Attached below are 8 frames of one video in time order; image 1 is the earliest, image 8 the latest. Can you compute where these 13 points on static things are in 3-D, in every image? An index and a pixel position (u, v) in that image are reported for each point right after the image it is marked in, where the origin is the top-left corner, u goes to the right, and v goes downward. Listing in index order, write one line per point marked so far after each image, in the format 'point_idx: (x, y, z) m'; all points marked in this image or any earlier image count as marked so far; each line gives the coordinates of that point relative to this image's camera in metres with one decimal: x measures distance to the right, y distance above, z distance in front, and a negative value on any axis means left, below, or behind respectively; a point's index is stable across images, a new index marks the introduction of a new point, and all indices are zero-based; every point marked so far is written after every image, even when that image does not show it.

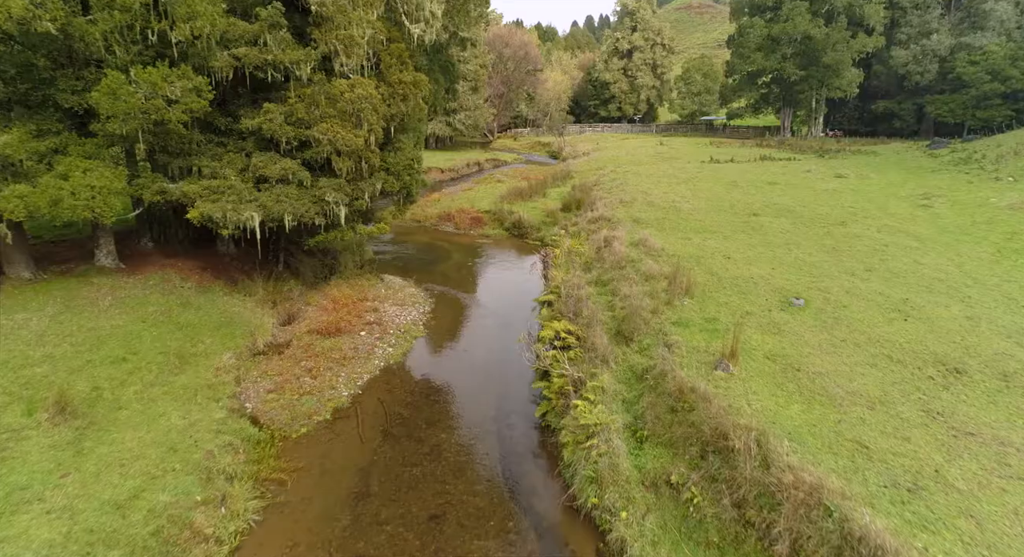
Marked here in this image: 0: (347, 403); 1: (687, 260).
0: (-4.3, -3.2, +13.0) m
1: (+6.1, +0.5, +17.7) m
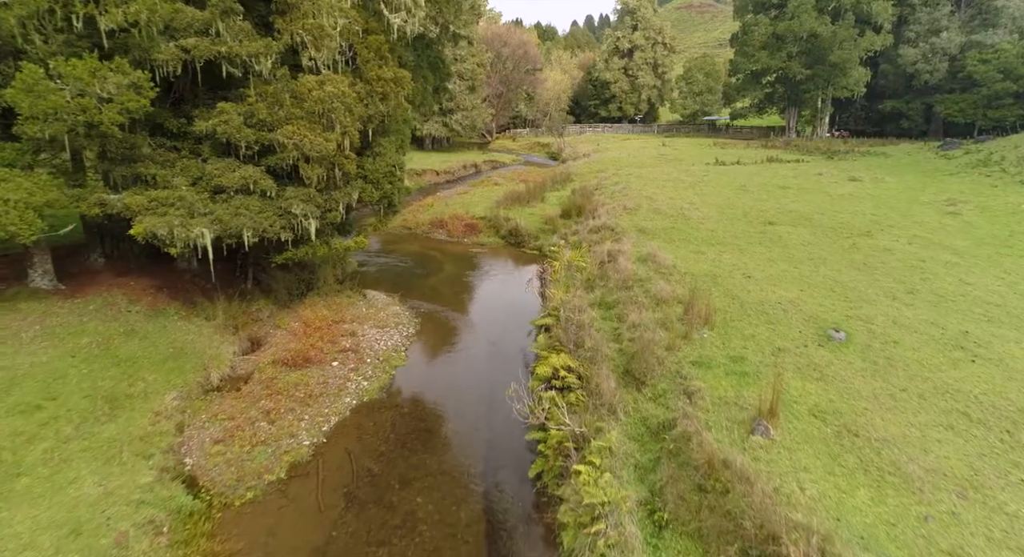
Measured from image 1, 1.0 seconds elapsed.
0: (-4.5, -3.9, +11.0) m
1: (+5.9, -0.2, +15.7) m
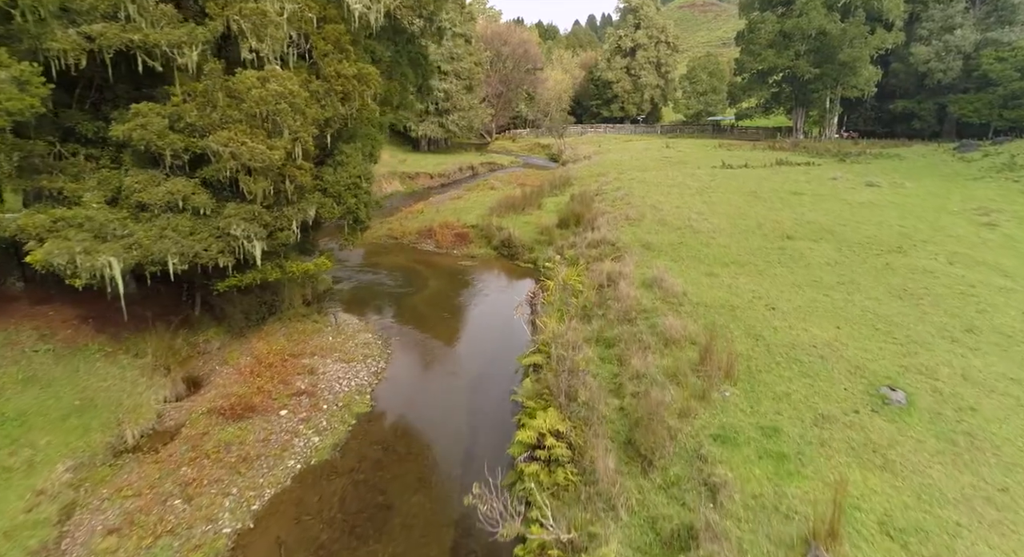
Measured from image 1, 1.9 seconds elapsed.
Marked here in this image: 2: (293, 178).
0: (-5.0, -4.7, +8.7) m
1: (+5.4, -1.0, +13.4) m
2: (-5.4, +2.5, +12.1) m
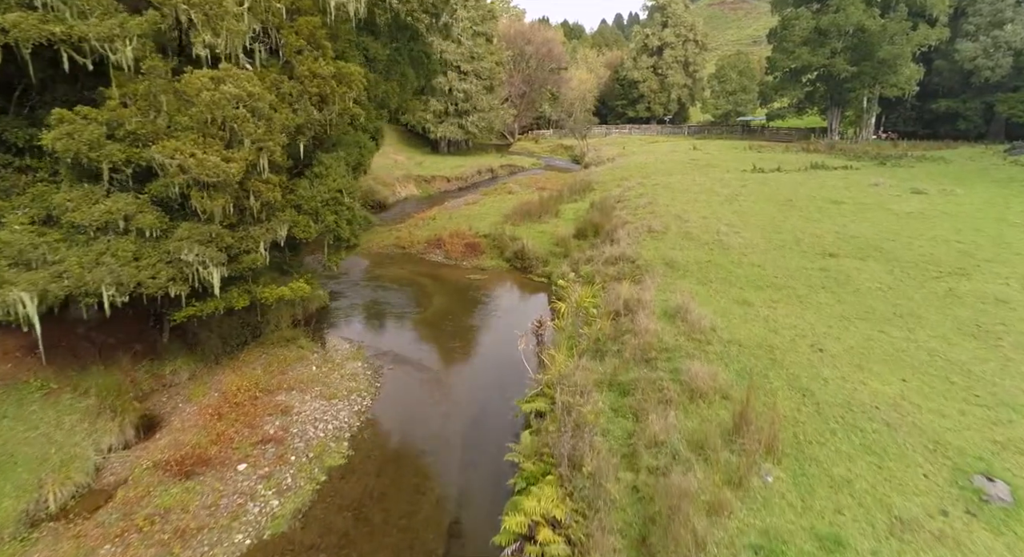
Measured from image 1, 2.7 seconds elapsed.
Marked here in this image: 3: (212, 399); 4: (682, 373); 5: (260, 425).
0: (-5.3, -5.4, +7.1) m
1: (+5.4, -1.8, +11.3) m
2: (-5.4, +1.8, +10.5) m
3: (-7.3, -2.9, +12.0) m
4: (+3.7, -2.1, +10.9) m
5: (-5.7, -3.4, +11.3) m
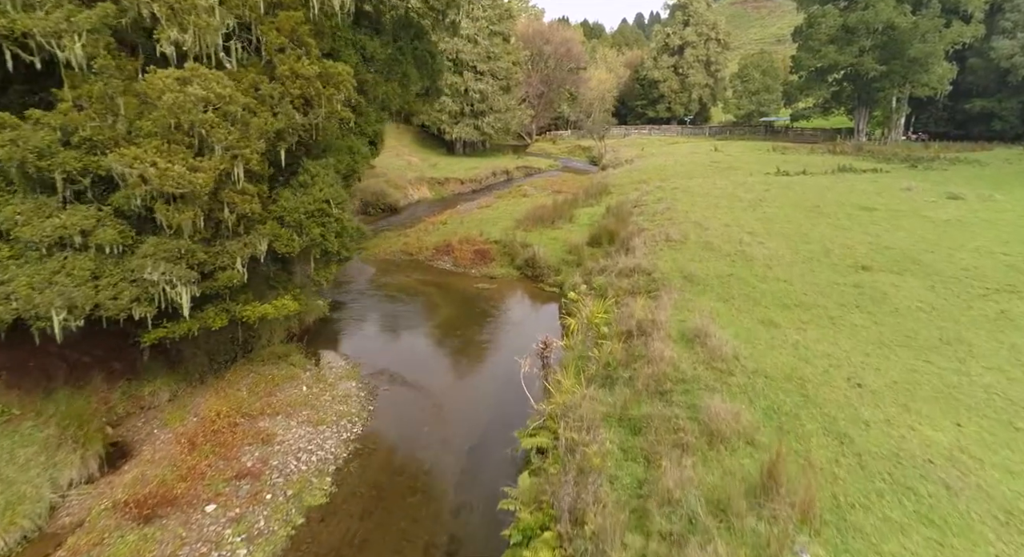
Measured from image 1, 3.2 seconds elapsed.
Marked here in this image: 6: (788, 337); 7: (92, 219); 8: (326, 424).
0: (-5.4, -5.8, +6.2) m
1: (+5.4, -2.4, +10.1) m
2: (-5.4, +1.4, +9.6) m
3: (-7.3, -3.3, +11.2) m
4: (+3.7, -2.5, +9.7) m
5: (-5.8, -3.7, +10.4) m
6: (+7.2, -1.5, +13.0) m
7: (-7.1, +1.0, +8.5) m
8: (-4.5, -3.5, +12.2) m
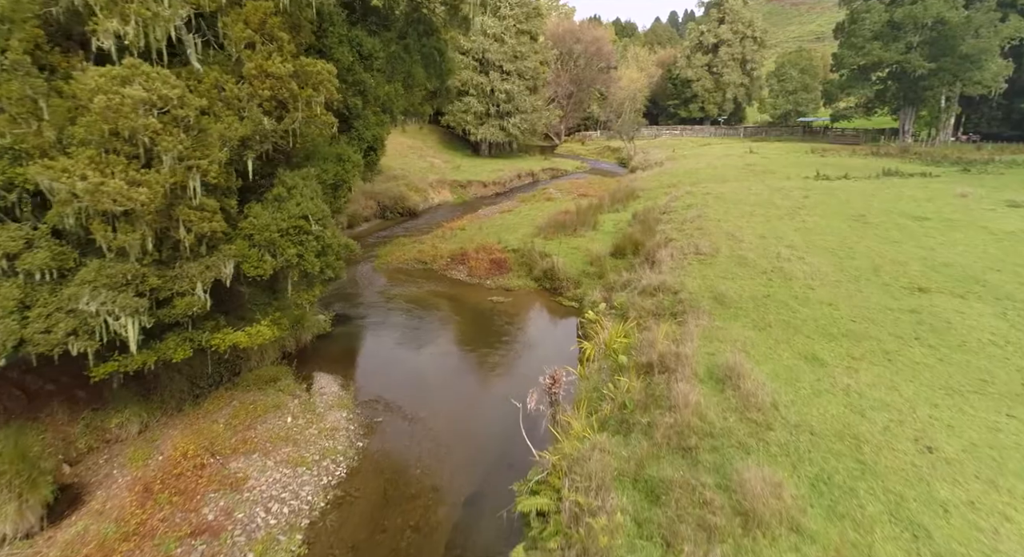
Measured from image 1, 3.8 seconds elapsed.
0: (-5.8, -6.3, +5.0) m
1: (+5.3, -3.0, +8.3) m
2: (-5.4, +0.9, +8.5) m
3: (-7.3, -3.8, +10.1) m
4: (+3.6, -3.2, +8.0) m
5: (-5.8, -4.3, +9.2) m
6: (+7.2, -2.2, +11.1) m
7: (-7.2, +0.5, +7.4) m
8: (-4.5, -4.1, +11.0) m
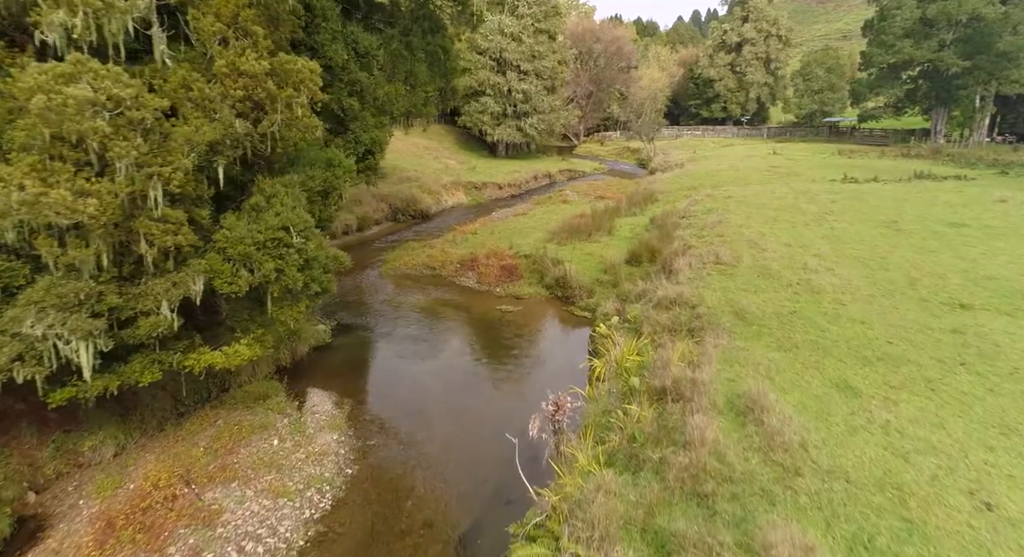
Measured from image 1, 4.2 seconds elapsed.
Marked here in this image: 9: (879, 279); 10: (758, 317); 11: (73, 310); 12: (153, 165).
0: (-6.1, -6.6, +4.3) m
1: (+5.1, -3.5, +7.2) m
2: (-5.5, +0.6, +7.7) m
3: (-7.3, -4.1, +9.5) m
4: (+3.4, -3.6, +7.0) m
5: (-5.9, -4.6, +8.5) m
6: (+7.2, -2.6, +9.9) m
7: (-7.3, +0.2, +6.8) m
8: (-4.6, -4.4, +10.2) m
9: (+13.2, 0.0, +17.8) m
10: (+7.3, -1.2, +14.8) m
11: (-6.3, -0.5, +7.1) m
12: (-5.2, +1.6, +7.3) m
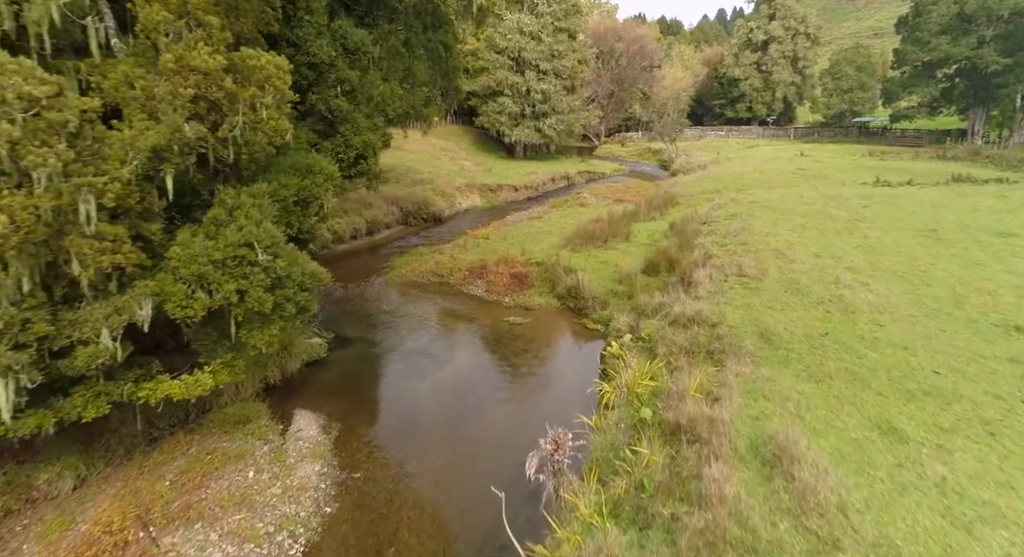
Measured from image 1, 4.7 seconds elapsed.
0: (-6.5, -7.0, +3.4) m
1: (+4.9, -4.0, +5.9) m
2: (-5.7, +0.2, +6.8) m
3: (-7.5, -4.4, +8.6) m
4: (+3.1, -4.1, +5.7) m
5: (-6.2, -4.9, +7.6) m
6: (+7.1, -3.2, +8.5) m
7: (-7.5, -0.1, +5.9) m
8: (-4.7, -4.8, +9.3) m
9: (+13.4, -0.6, +16.2) m
10: (+7.4, -1.7, +13.4) m
11: (-6.5, -0.9, +6.2) m
12: (-5.4, +1.2, +6.4) m
